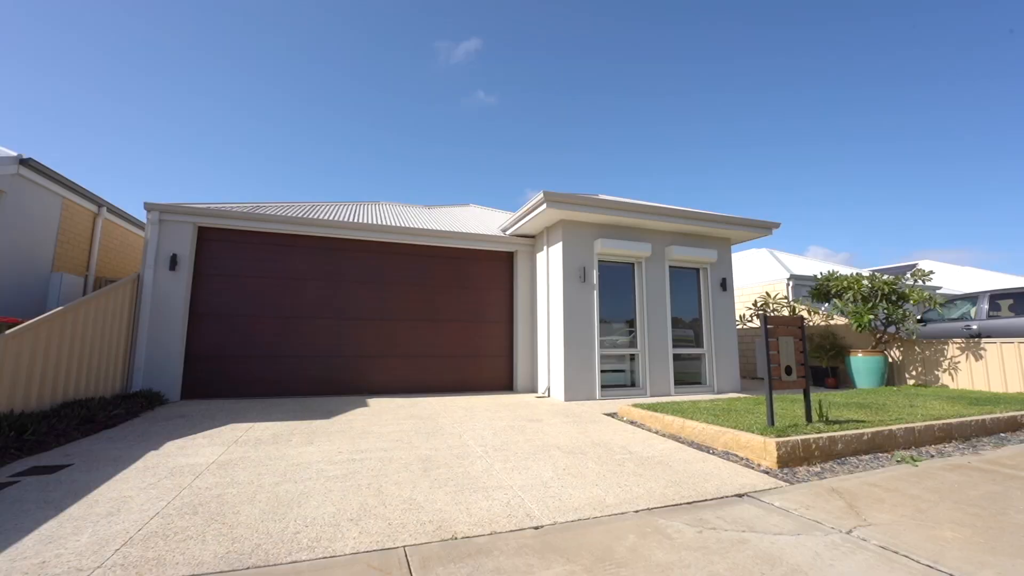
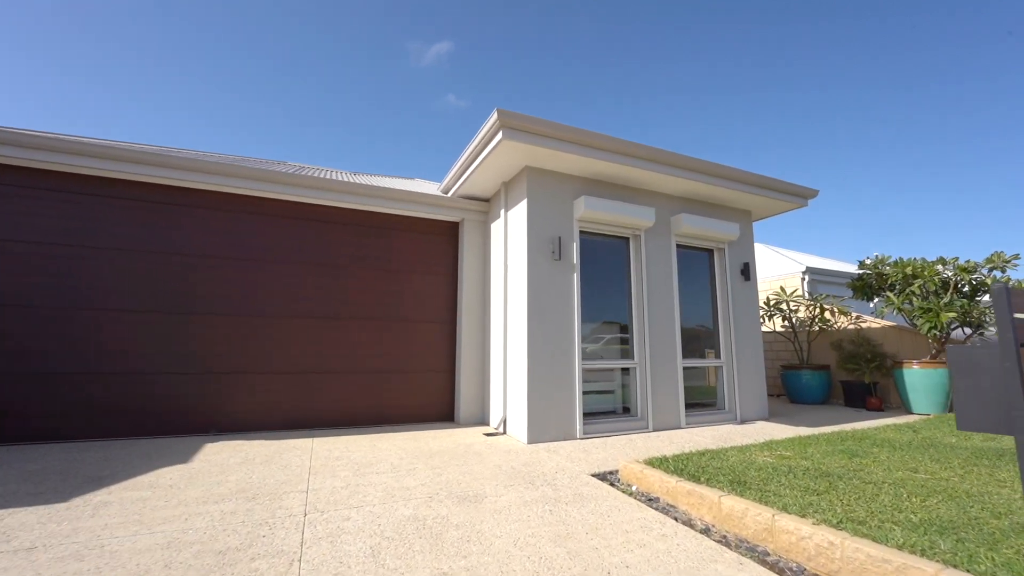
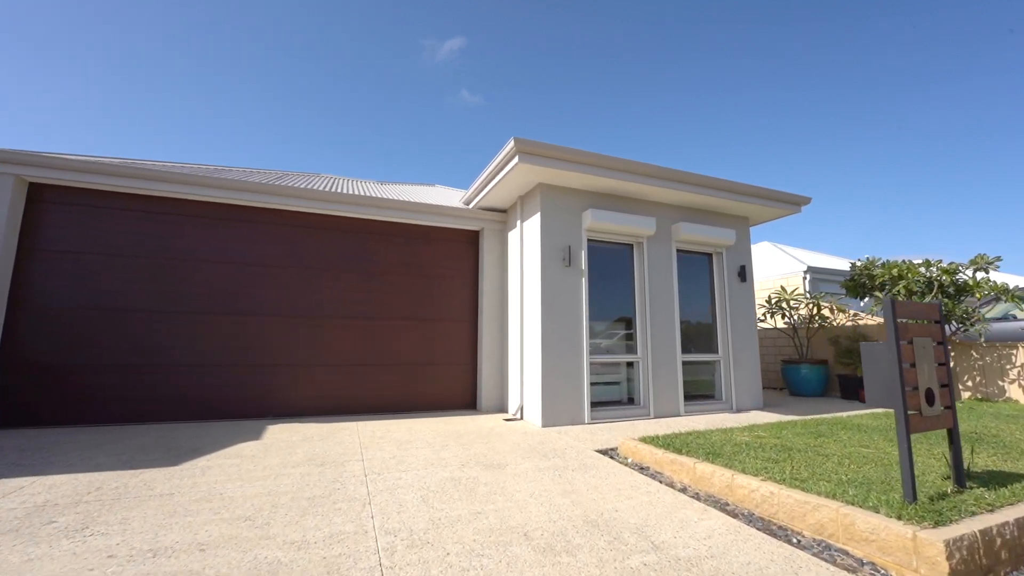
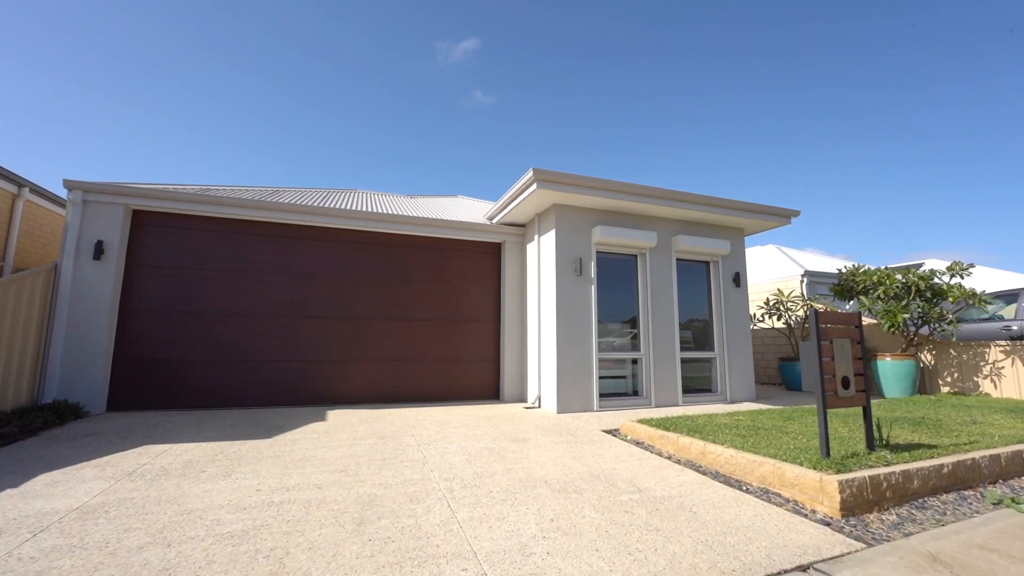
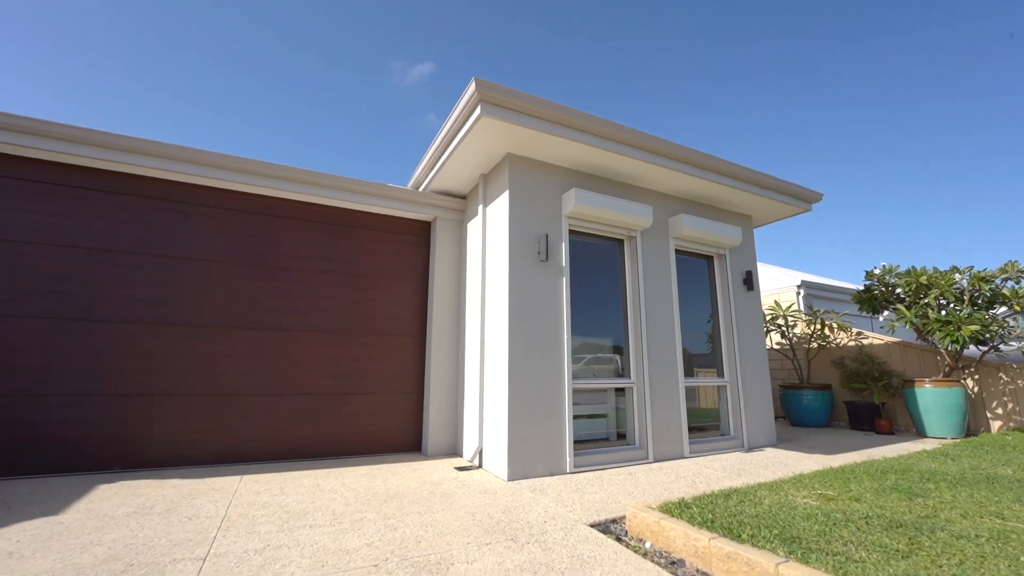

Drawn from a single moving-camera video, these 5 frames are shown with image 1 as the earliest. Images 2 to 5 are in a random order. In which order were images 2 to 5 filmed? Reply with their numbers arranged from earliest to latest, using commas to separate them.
4, 3, 2, 5
